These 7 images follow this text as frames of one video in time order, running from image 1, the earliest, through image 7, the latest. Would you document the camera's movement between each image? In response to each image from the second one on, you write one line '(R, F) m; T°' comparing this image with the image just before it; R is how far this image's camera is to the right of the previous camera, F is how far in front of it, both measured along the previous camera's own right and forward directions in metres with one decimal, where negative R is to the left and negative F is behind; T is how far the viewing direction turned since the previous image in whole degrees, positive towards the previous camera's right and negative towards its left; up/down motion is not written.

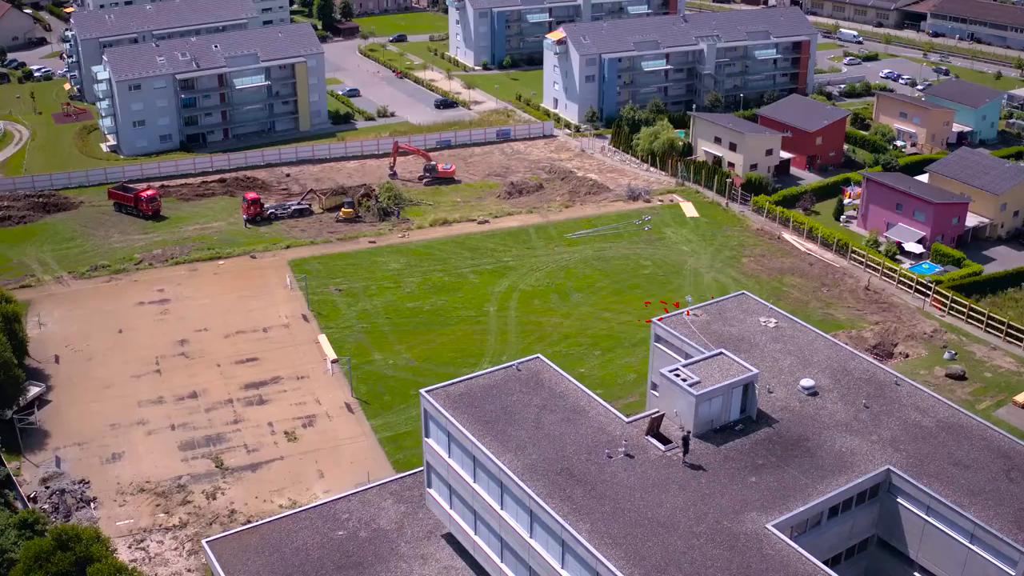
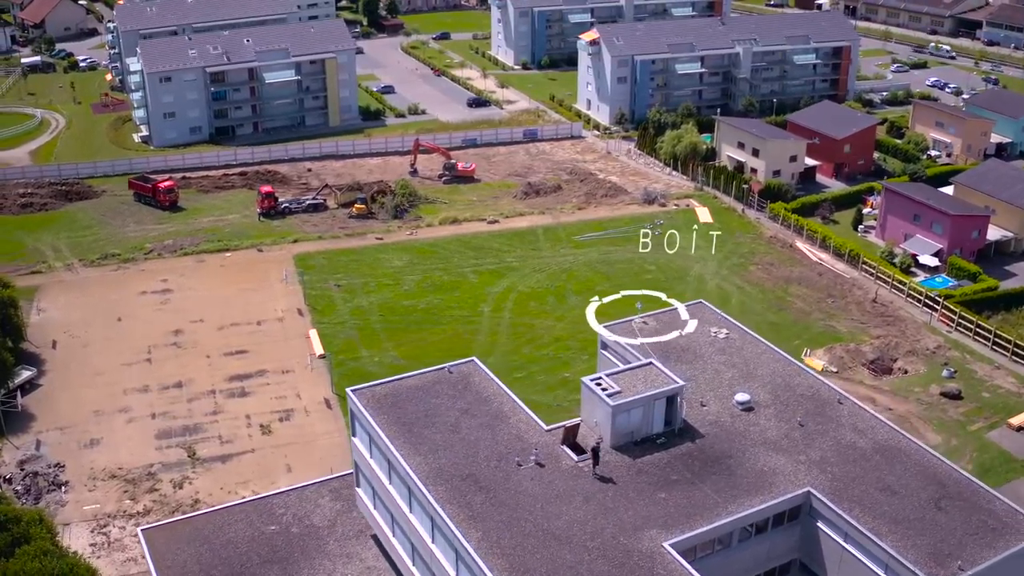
(+2.7, +0.4) m; -3°
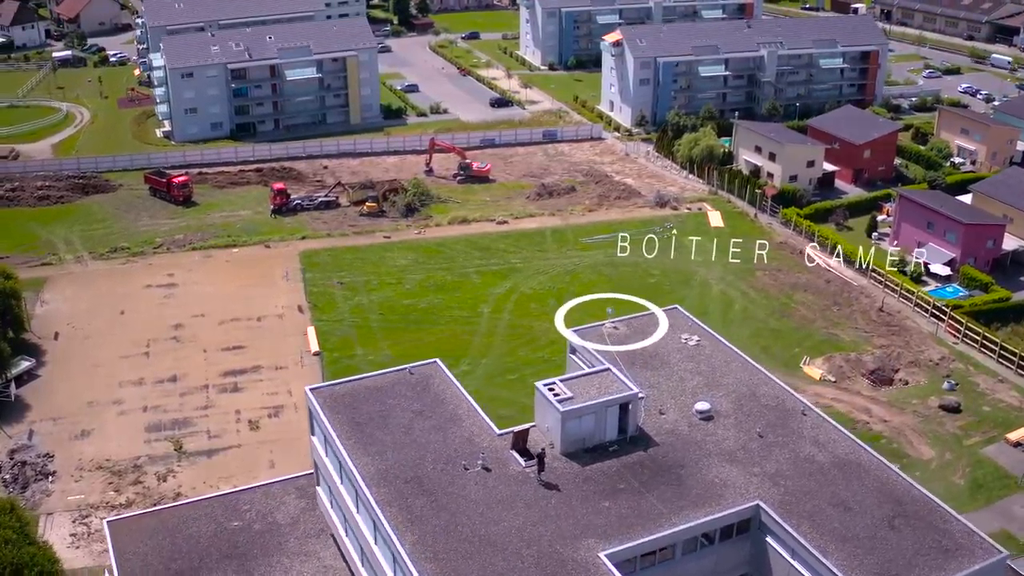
(+1.6, +0.2) m; -2°
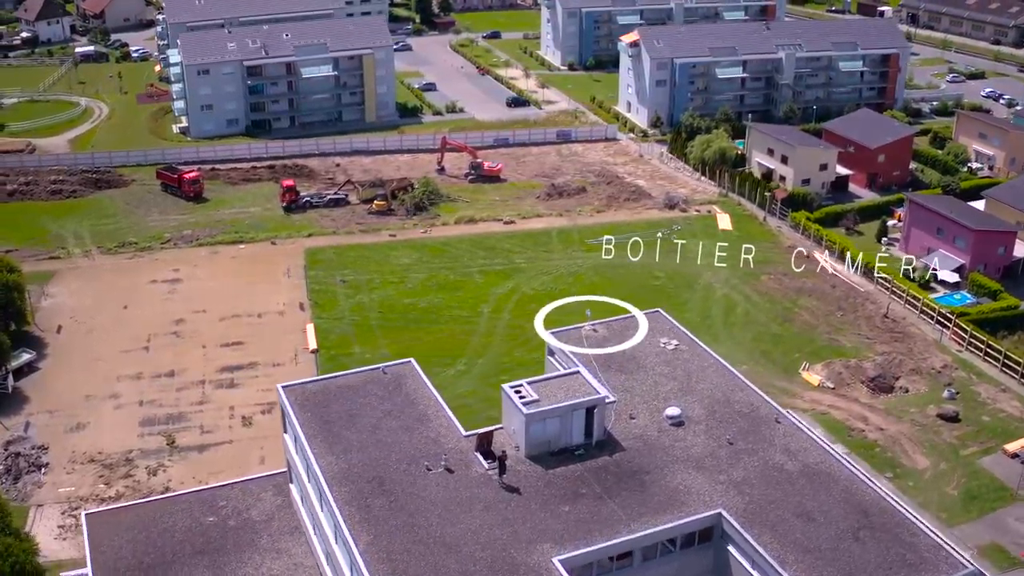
(+1.1, +0.1) m; -2°
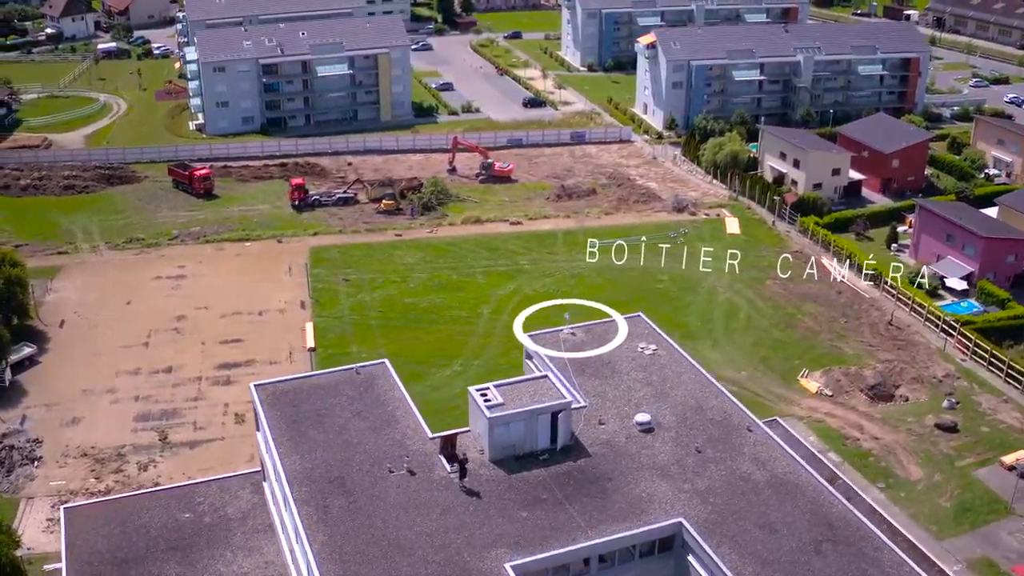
(+1.1, +0.1) m; -1°
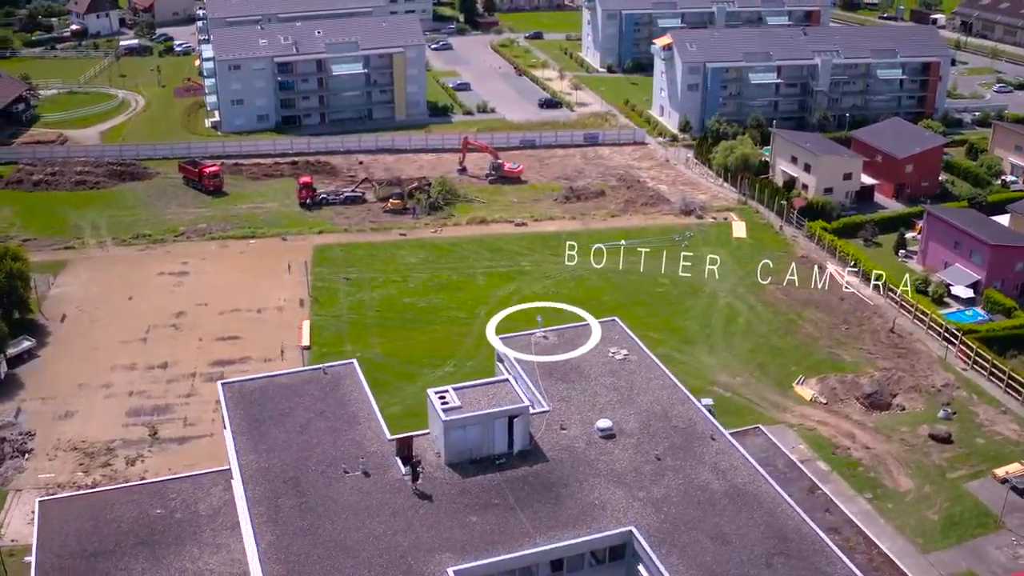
(+1.3, +0.1) m; -2°
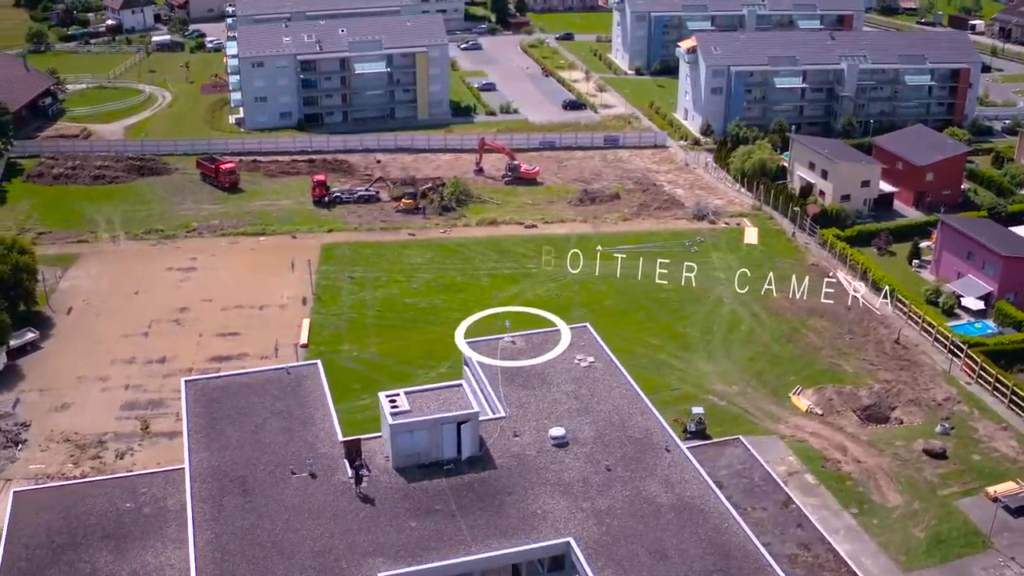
(+1.6, +0.1) m; -2°
